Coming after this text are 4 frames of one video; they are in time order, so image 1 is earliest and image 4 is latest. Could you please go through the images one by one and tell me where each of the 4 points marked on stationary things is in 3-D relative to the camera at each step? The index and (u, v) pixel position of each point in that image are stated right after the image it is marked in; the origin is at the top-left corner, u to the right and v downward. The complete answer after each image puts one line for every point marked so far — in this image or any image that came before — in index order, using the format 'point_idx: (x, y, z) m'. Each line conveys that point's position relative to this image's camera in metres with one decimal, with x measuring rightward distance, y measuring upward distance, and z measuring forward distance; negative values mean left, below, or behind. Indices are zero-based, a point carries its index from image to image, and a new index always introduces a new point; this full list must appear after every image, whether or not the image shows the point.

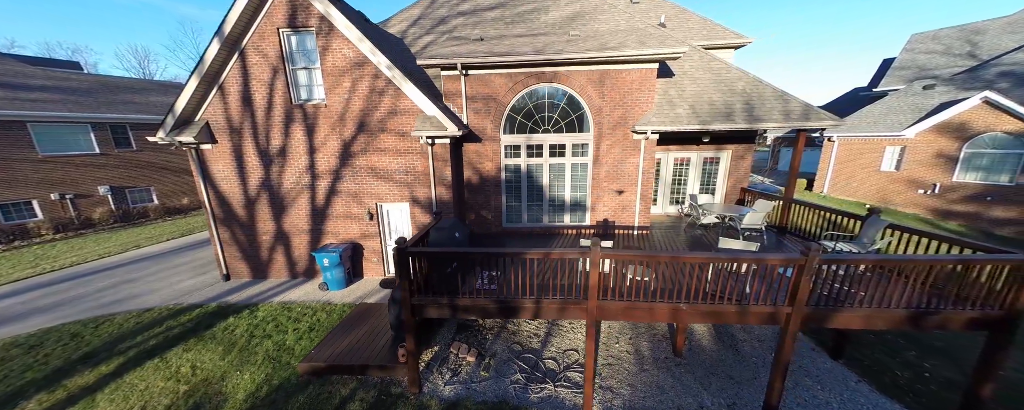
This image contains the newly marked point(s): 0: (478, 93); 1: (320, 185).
0: (-0.9, +3.1, +8.2) m
1: (-5.4, +0.6, +8.3) m
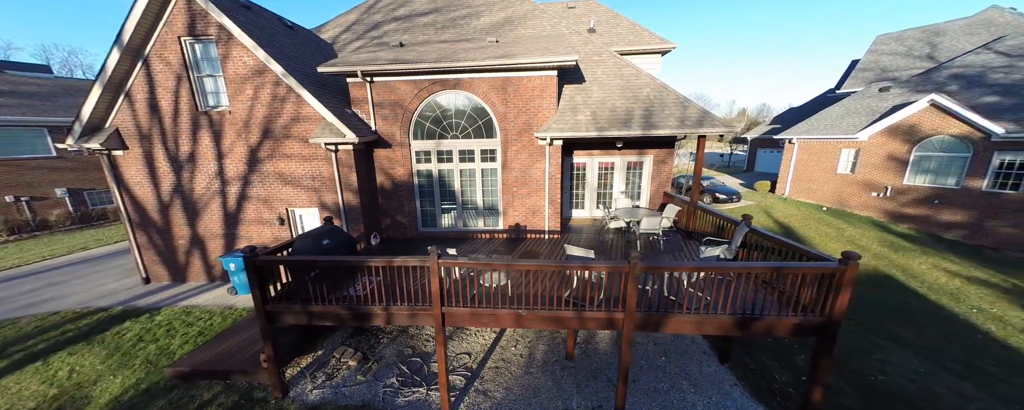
0: (-3.5, +2.9, +8.3) m
1: (-8.0, +0.4, +8.5) m
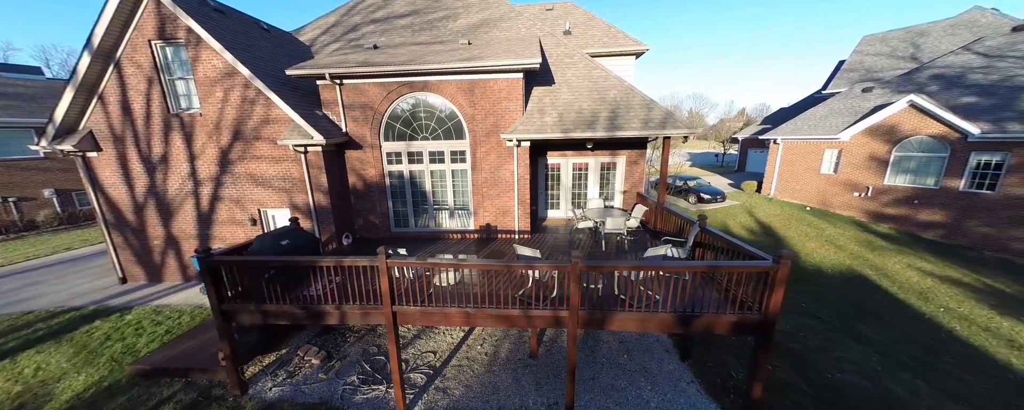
0: (-4.4, +2.9, +8.4) m
1: (-8.9, +0.4, +8.6) m
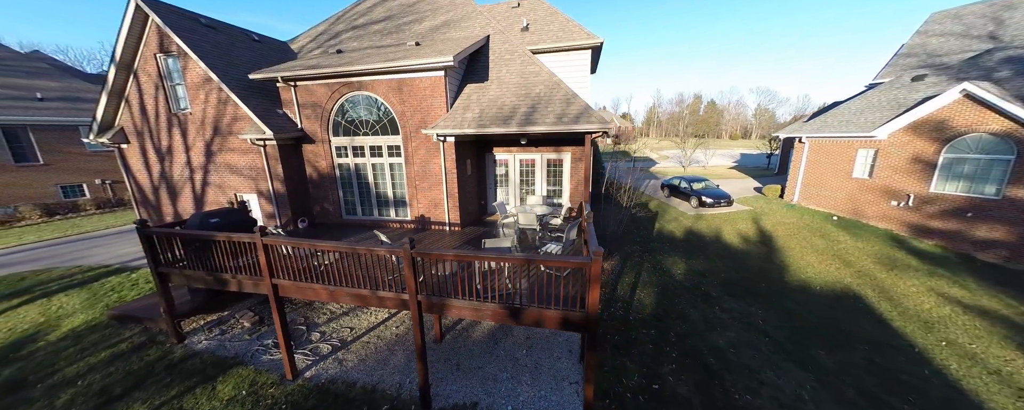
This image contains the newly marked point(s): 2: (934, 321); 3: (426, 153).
0: (-6.5, +3.3, +9.4) m
1: (-11.0, +1.0, +10.3) m
2: (+12.3, -3.3, +8.6) m
3: (-2.6, +1.6, +9.0) m
